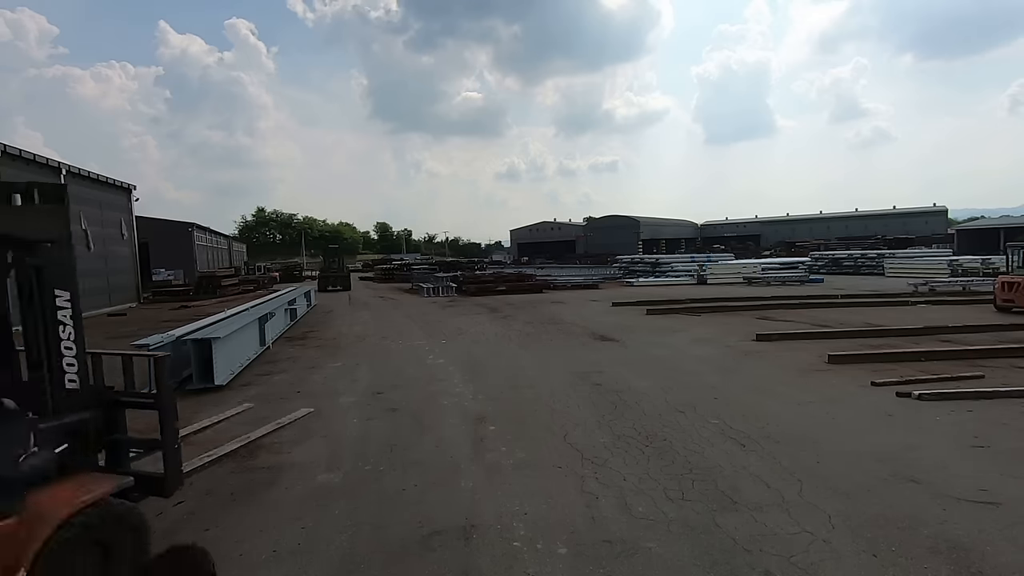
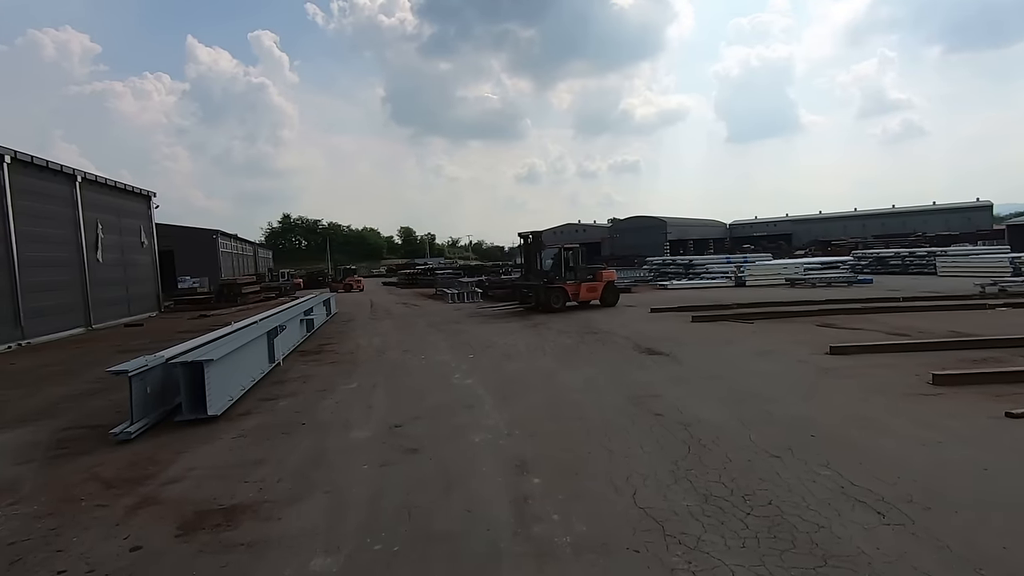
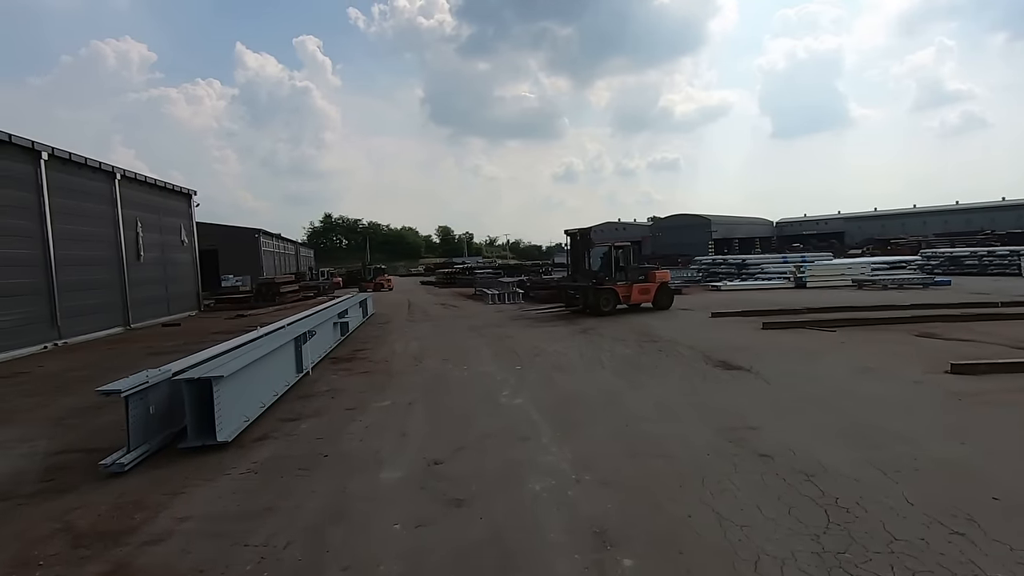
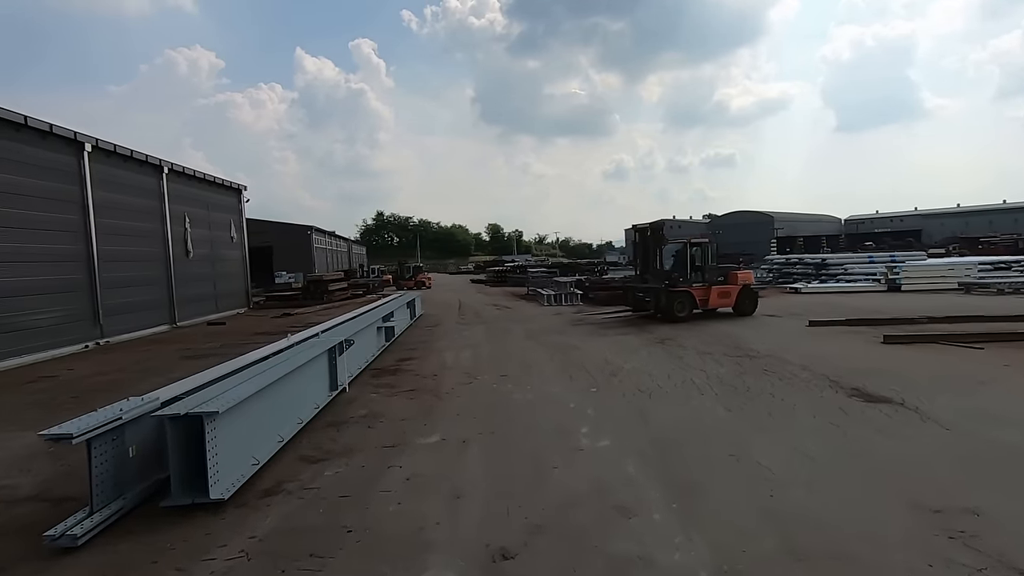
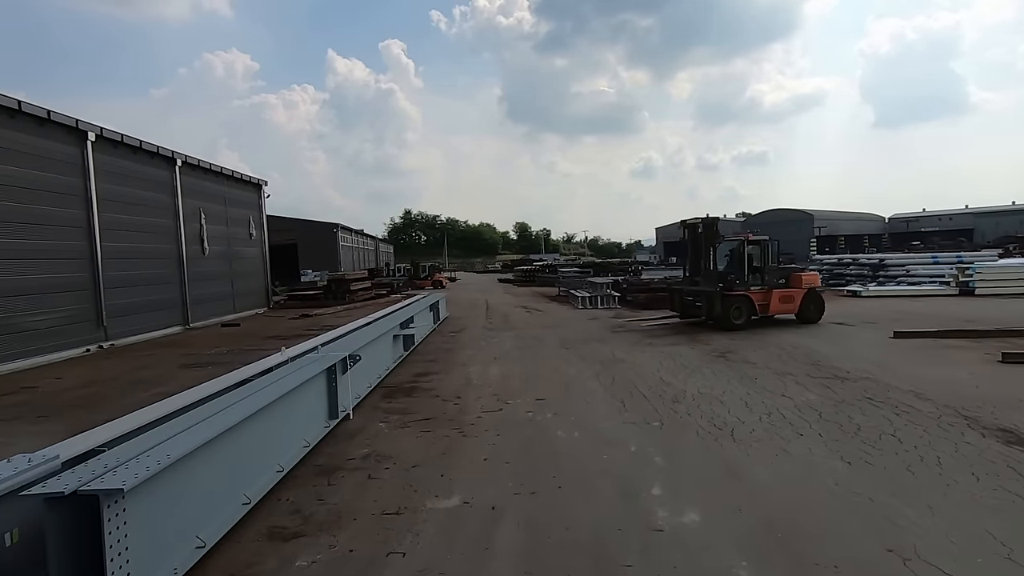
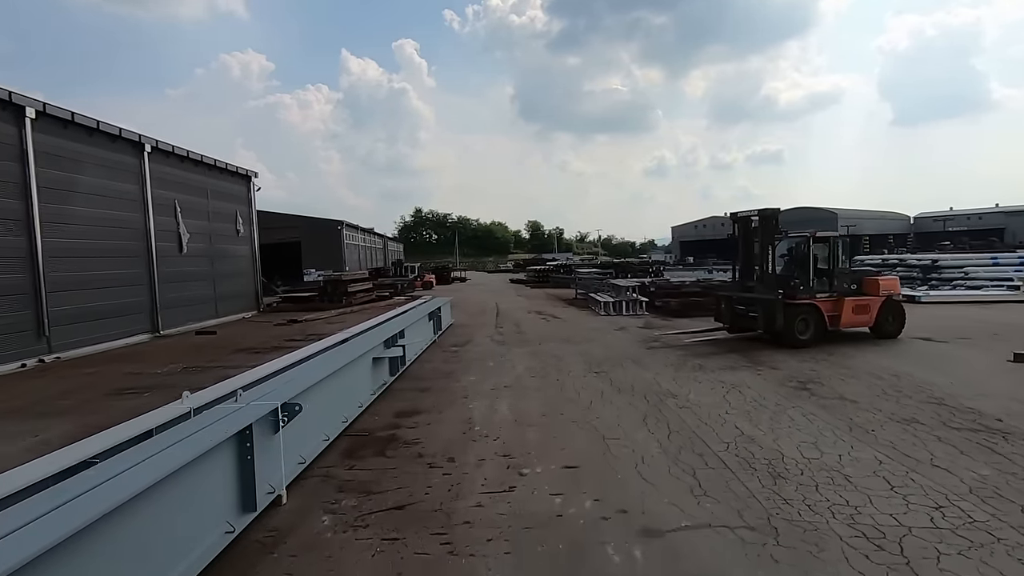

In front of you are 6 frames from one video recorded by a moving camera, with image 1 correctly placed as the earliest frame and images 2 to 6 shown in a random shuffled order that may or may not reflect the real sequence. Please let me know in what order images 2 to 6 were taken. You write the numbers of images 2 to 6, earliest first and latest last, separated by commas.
2, 3, 4, 5, 6
